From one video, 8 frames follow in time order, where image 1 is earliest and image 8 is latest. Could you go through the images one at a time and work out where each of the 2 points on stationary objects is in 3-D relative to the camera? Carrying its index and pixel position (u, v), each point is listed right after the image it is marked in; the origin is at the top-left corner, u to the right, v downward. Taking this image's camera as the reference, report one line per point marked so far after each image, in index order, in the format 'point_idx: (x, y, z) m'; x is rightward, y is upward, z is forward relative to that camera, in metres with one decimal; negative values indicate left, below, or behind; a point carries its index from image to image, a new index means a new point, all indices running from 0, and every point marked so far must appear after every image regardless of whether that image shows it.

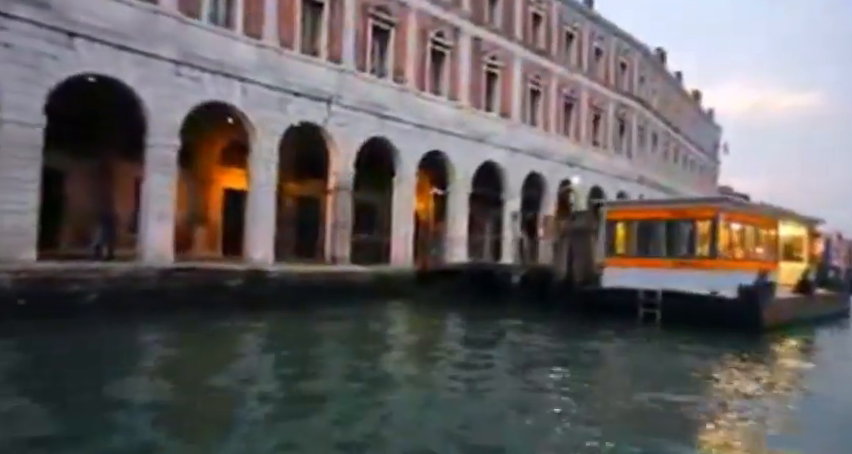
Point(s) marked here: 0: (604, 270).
0: (+4.3, -1.1, +15.4) m
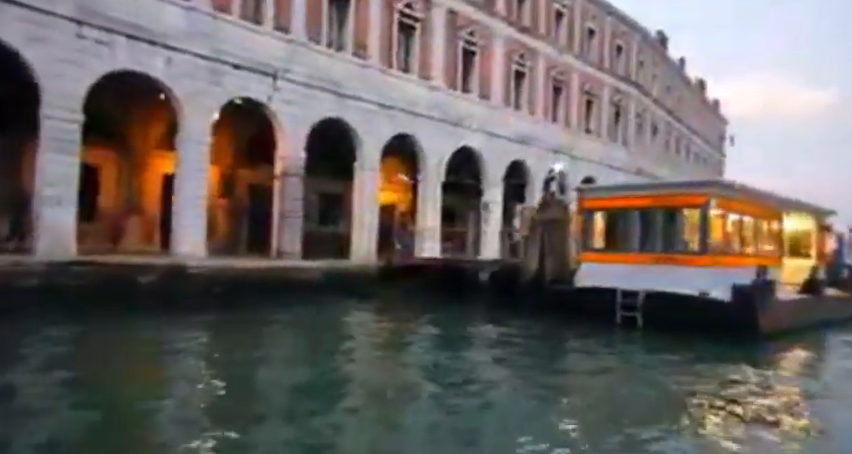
0: (+3.2, -0.8, +13.4) m
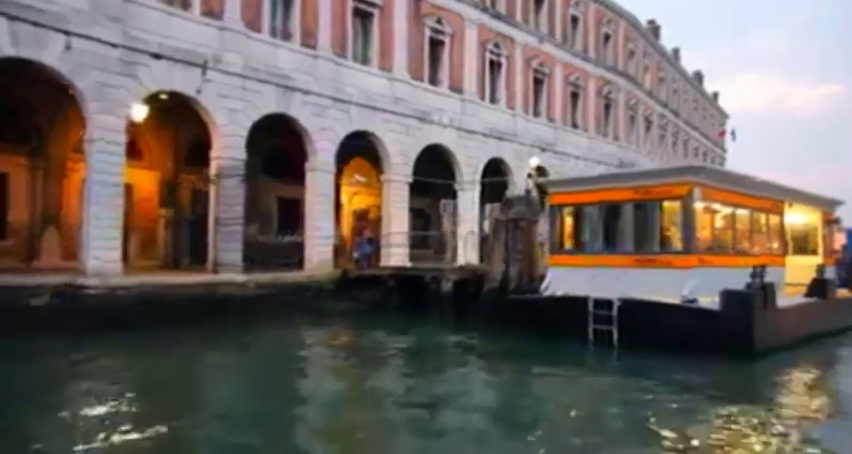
0: (+2.2, -0.8, +11.6) m
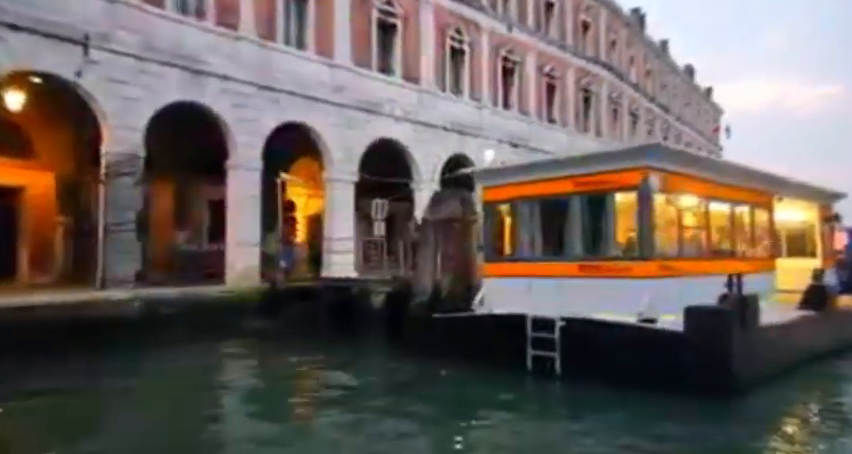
0: (+0.9, -0.9, +9.5) m
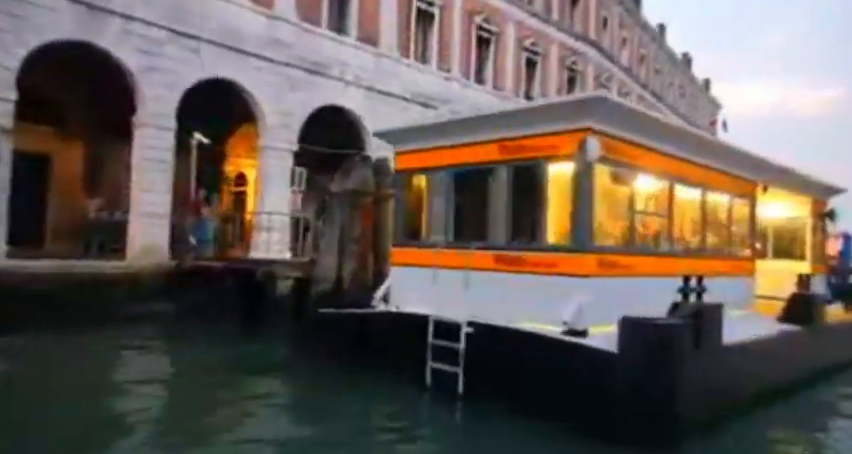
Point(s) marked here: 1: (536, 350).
0: (-0.4, -0.6, +7.7) m
1: (+1.0, -1.1, +5.7) m
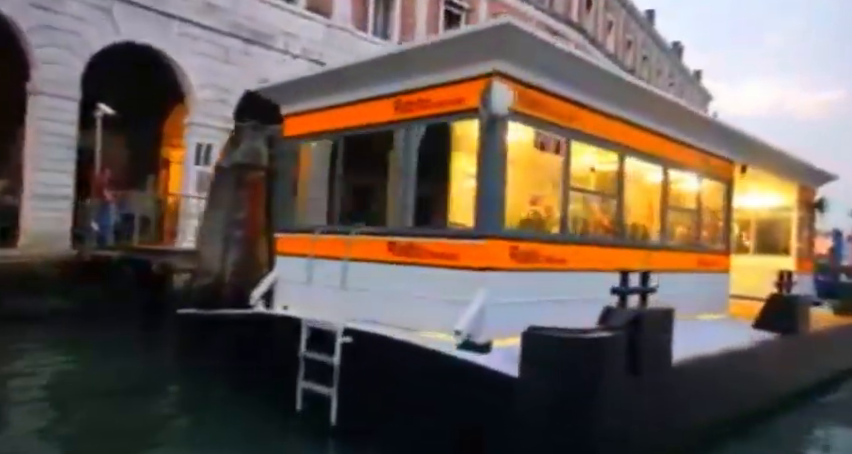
0: (-1.5, -0.4, +6.2) m
1: (0.0, -0.9, +4.2) m
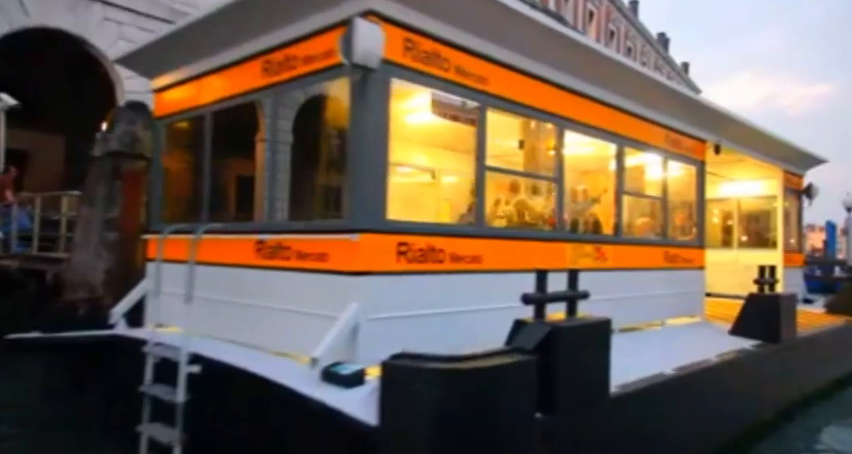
0: (-2.2, -0.4, +5.1) m
1: (-0.8, -0.9, +3.1) m
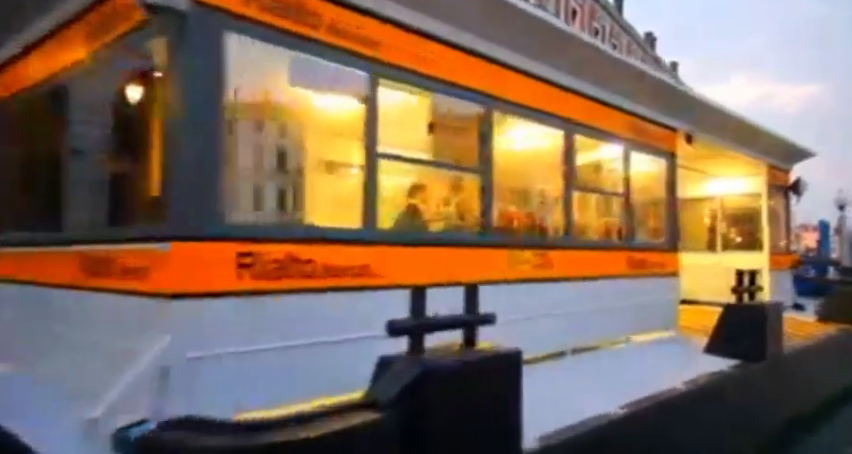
0: (-2.9, -0.4, +4.2) m
1: (-1.4, -0.9, +2.2) m
